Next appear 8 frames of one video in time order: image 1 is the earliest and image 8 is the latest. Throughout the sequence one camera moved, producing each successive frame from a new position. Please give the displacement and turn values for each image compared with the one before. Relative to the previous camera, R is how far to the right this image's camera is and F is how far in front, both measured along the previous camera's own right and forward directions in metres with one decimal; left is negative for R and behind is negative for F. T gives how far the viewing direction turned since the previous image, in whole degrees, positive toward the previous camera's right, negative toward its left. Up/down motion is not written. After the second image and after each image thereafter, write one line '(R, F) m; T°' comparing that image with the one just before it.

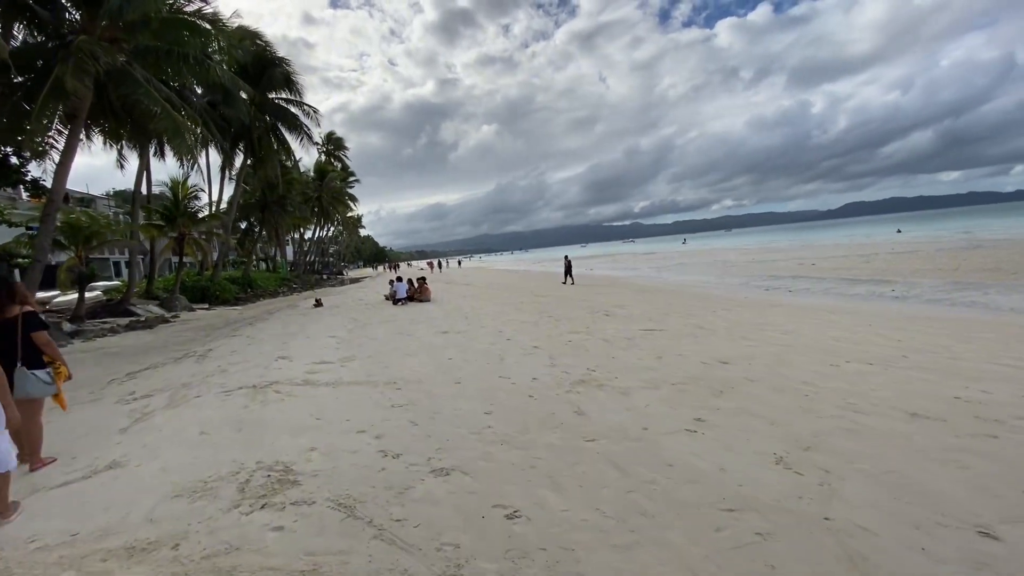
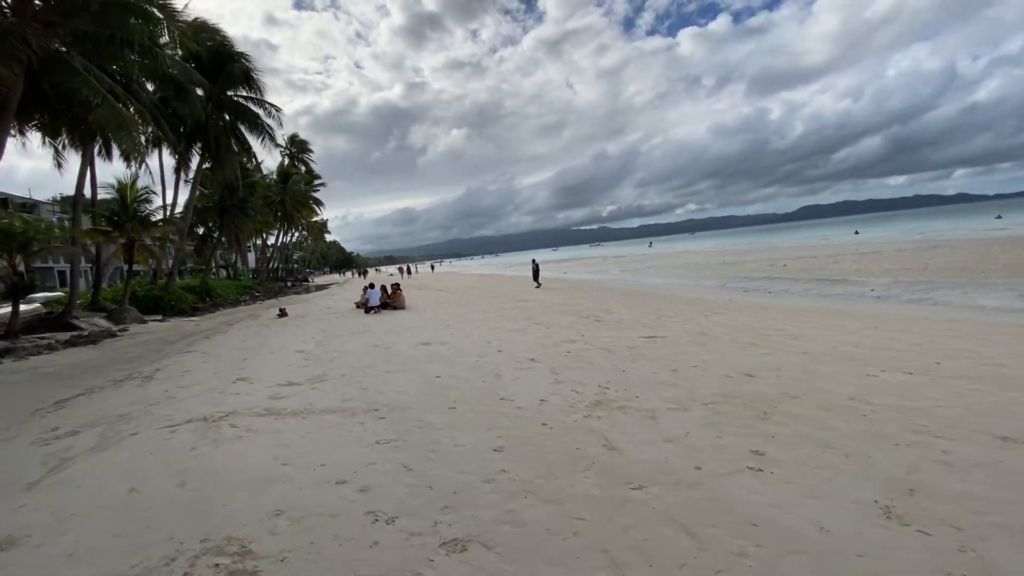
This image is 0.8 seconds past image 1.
(-0.3, +0.8) m; +3°
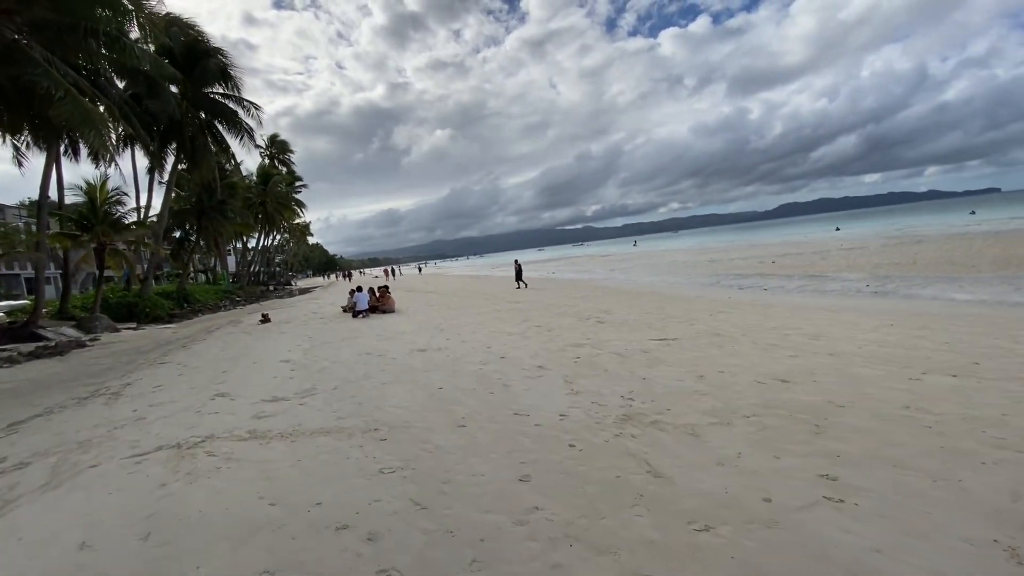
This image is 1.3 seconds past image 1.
(-0.3, +0.5) m; +2°
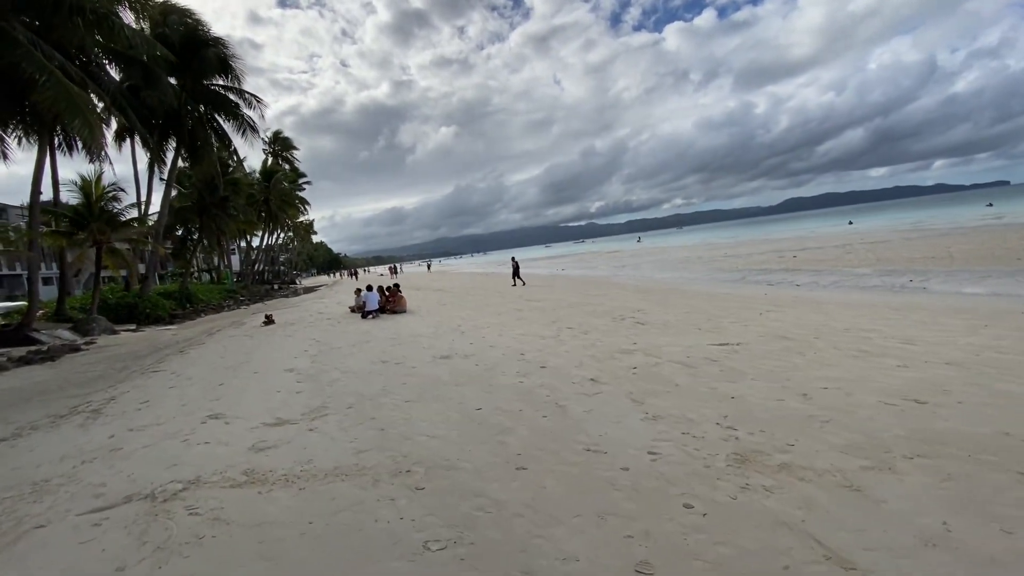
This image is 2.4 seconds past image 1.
(-0.5, +1.1) m; 0°
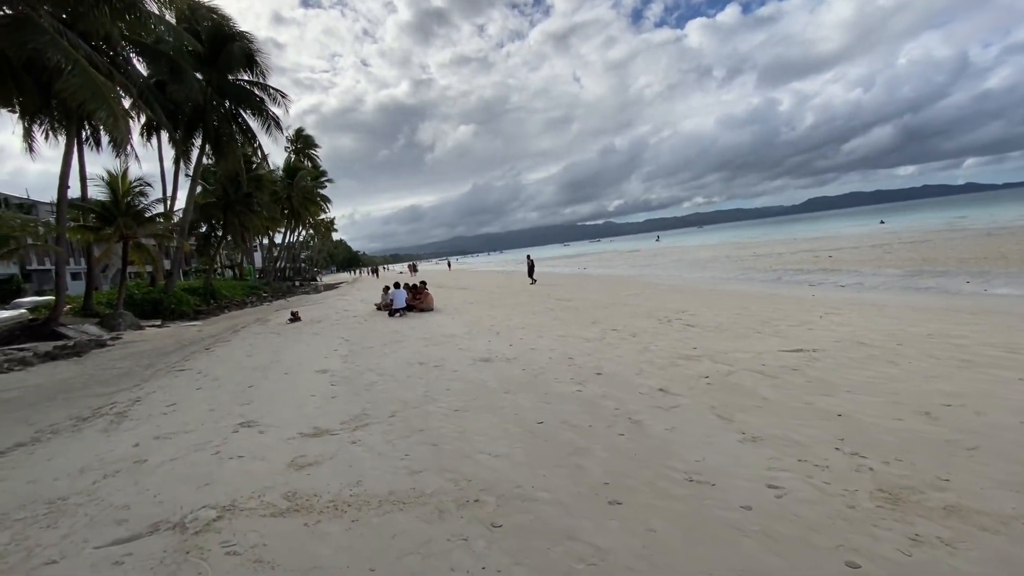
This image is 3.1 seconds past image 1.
(-0.5, +0.6) m; -2°
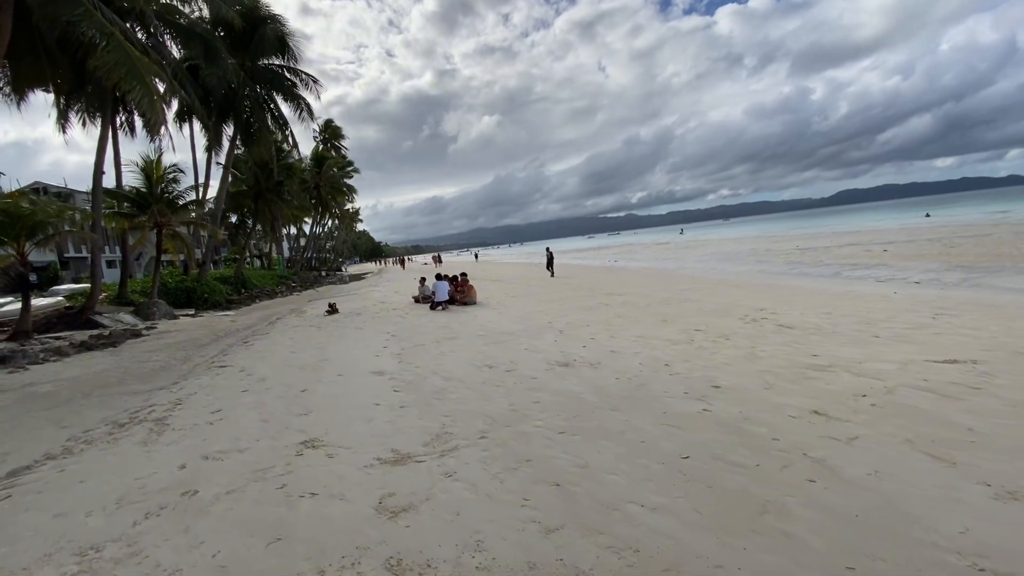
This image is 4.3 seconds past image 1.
(-0.8, +0.9) m; -2°
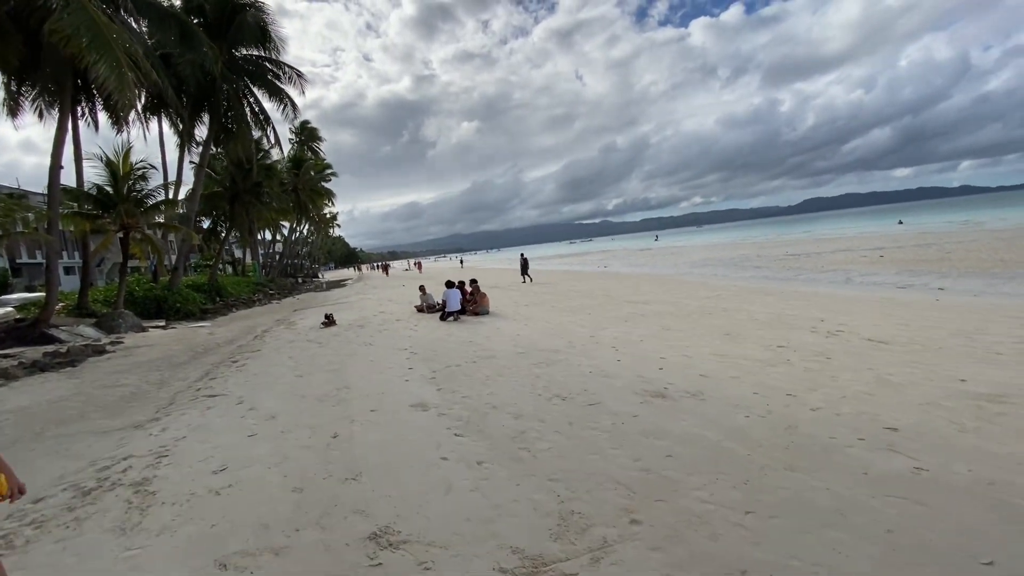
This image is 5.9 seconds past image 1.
(-1.1, +1.3) m; +3°
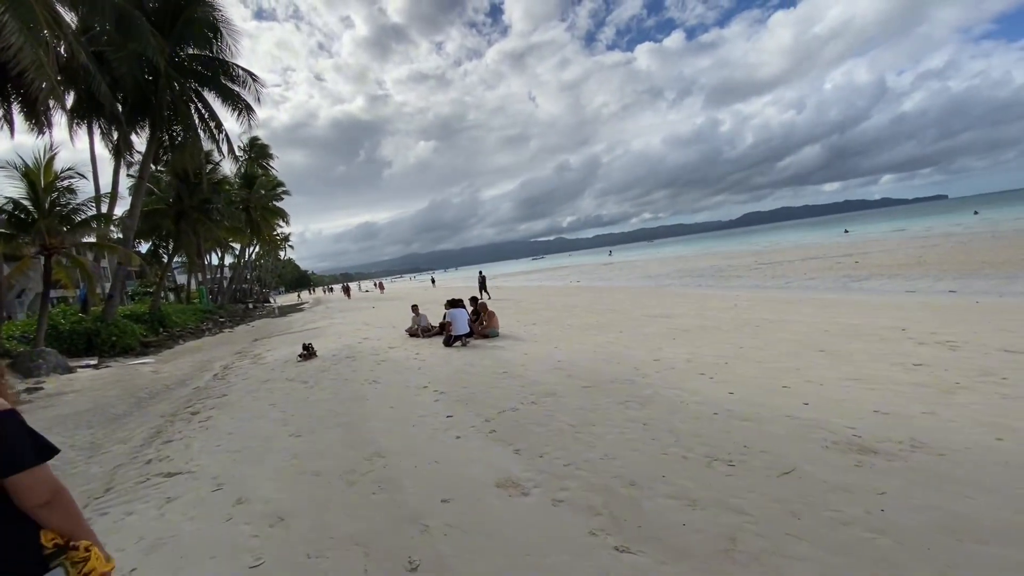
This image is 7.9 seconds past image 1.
(-1.3, +1.7) m; +5°
